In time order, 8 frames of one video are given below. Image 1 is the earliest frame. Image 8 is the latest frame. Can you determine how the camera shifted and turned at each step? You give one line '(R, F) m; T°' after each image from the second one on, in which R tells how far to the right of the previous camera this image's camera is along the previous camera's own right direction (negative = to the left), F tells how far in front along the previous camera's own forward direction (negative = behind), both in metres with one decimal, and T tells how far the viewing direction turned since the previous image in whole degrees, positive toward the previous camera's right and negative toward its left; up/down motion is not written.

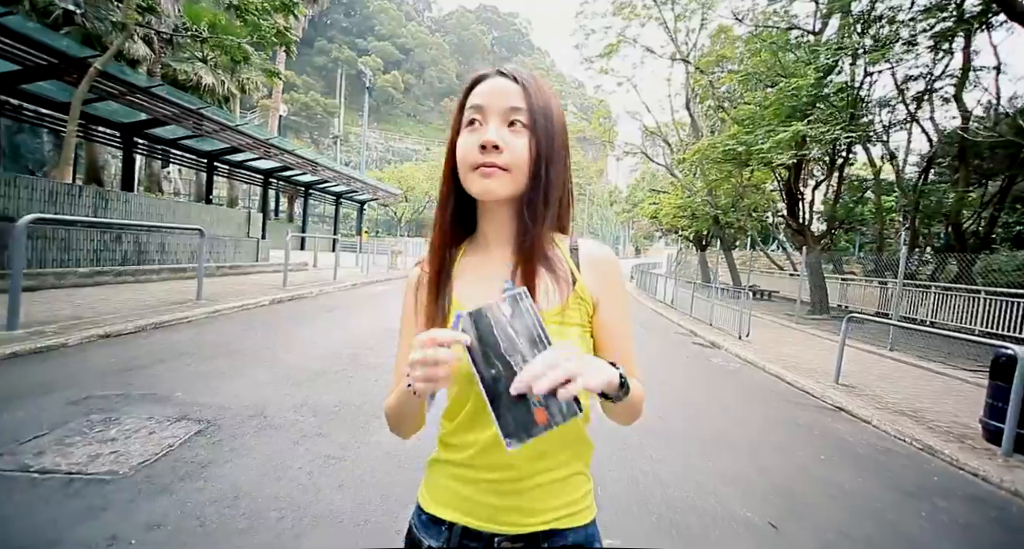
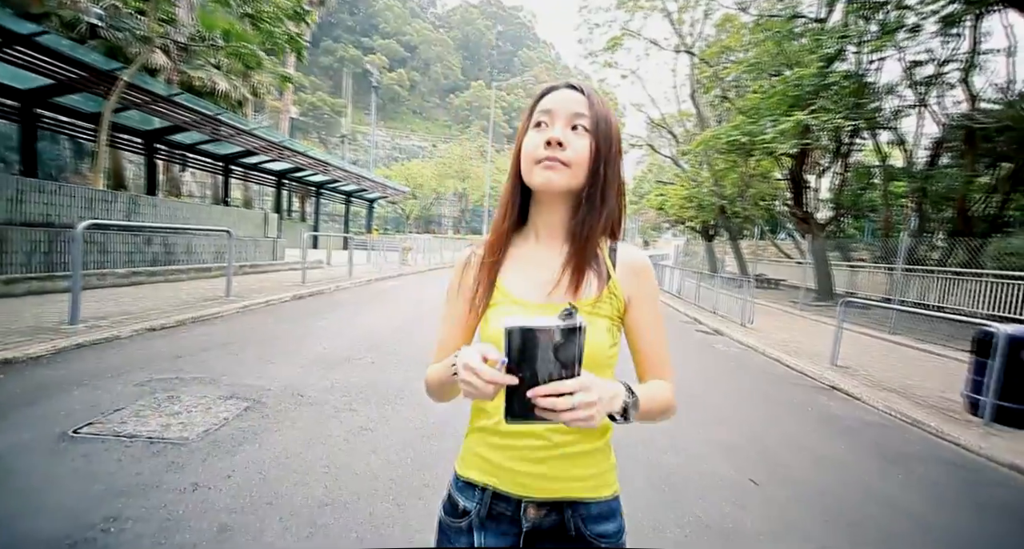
(0.0, -0.4) m; -1°
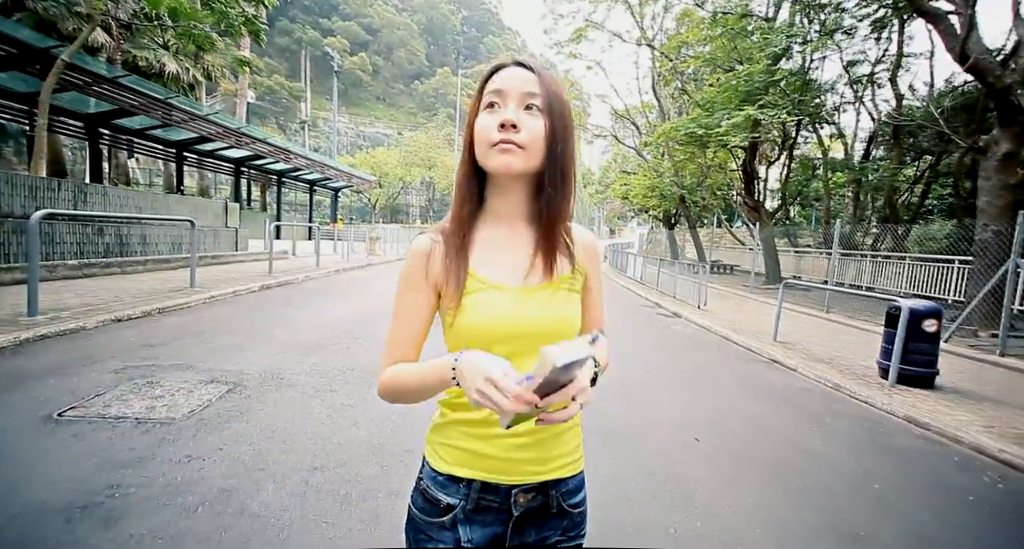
(0.0, -0.3) m; +4°
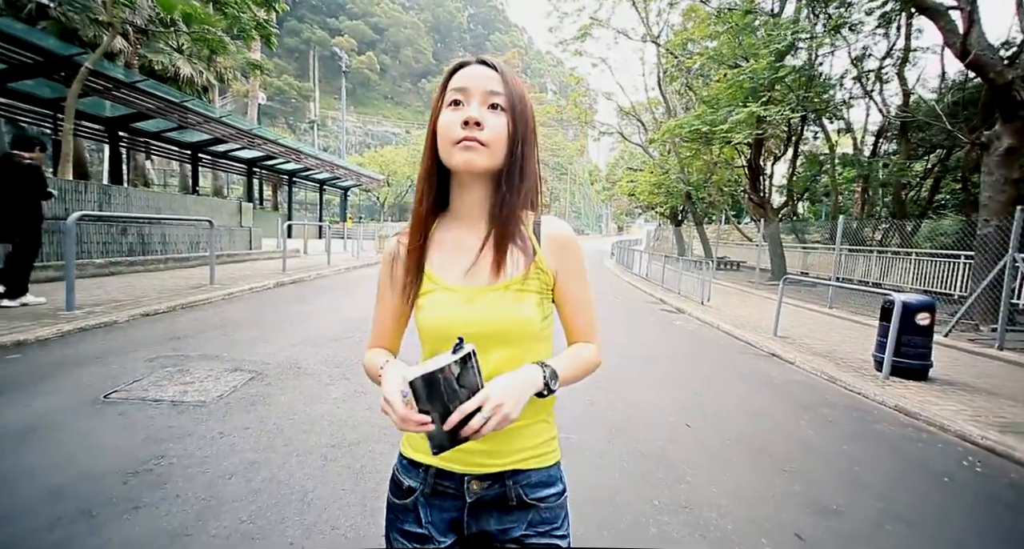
(+0.1, -0.3) m; -1°
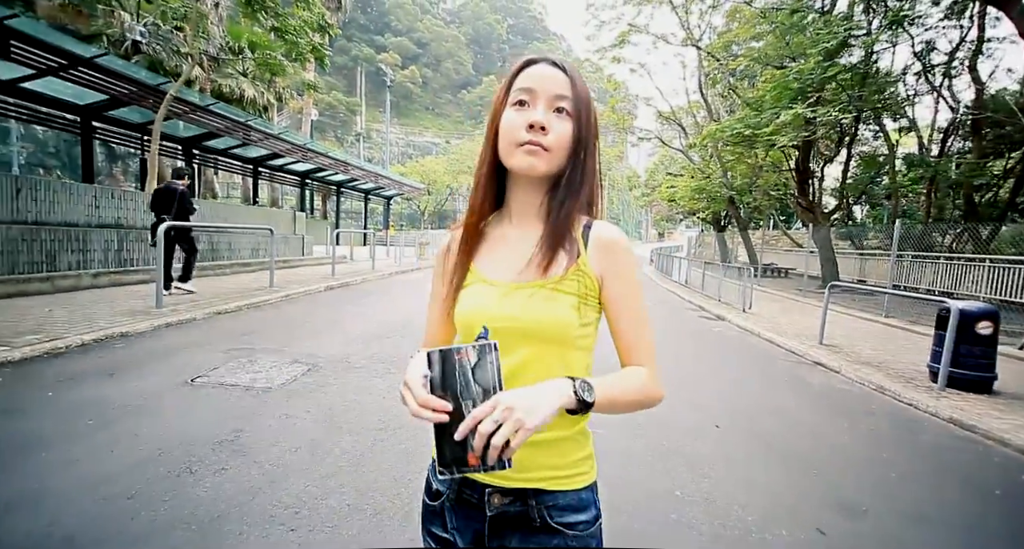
(0.0, -0.3) m; -5°
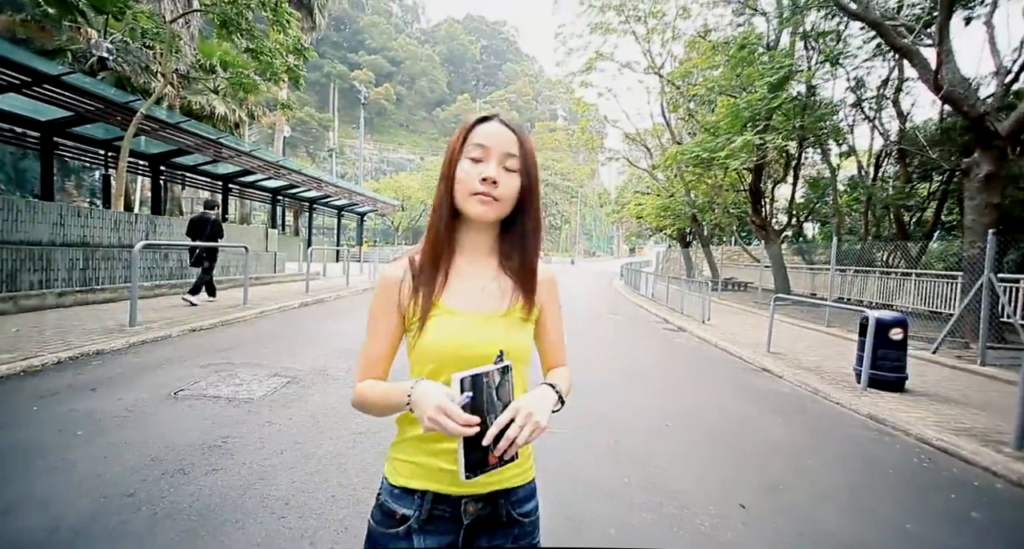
(+0.1, -0.4) m; +3°
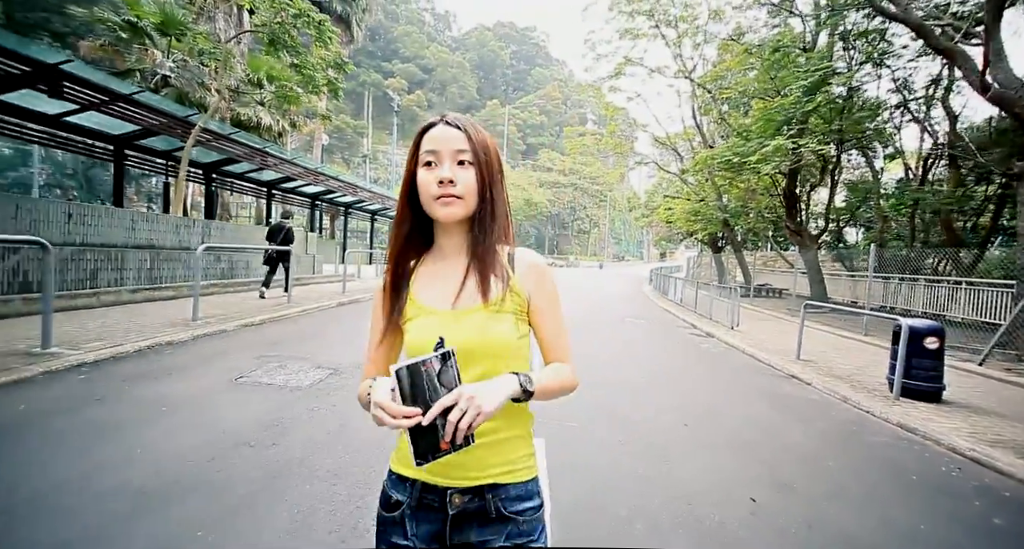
(0.0, -0.3) m; -3°
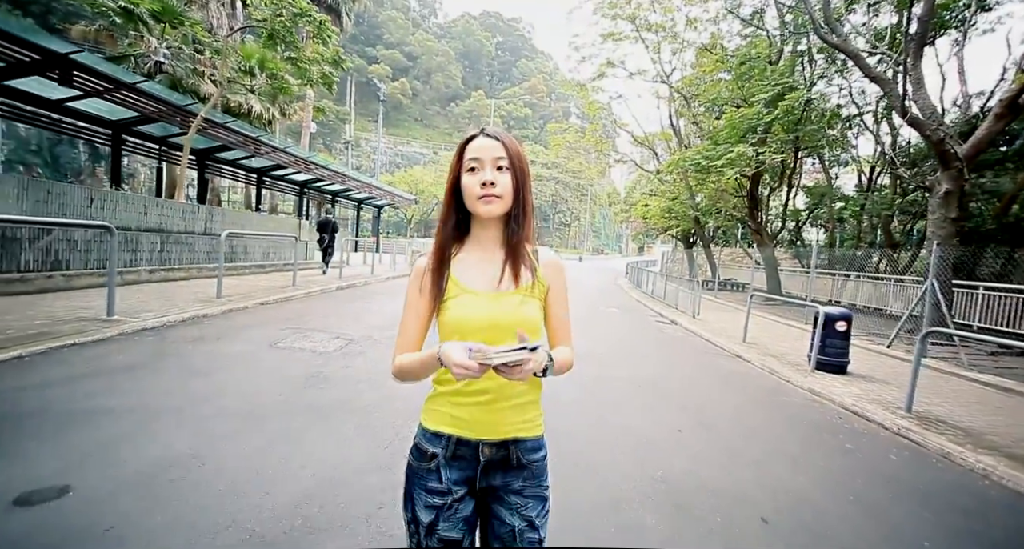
(-0.1, -1.0) m; +2°
